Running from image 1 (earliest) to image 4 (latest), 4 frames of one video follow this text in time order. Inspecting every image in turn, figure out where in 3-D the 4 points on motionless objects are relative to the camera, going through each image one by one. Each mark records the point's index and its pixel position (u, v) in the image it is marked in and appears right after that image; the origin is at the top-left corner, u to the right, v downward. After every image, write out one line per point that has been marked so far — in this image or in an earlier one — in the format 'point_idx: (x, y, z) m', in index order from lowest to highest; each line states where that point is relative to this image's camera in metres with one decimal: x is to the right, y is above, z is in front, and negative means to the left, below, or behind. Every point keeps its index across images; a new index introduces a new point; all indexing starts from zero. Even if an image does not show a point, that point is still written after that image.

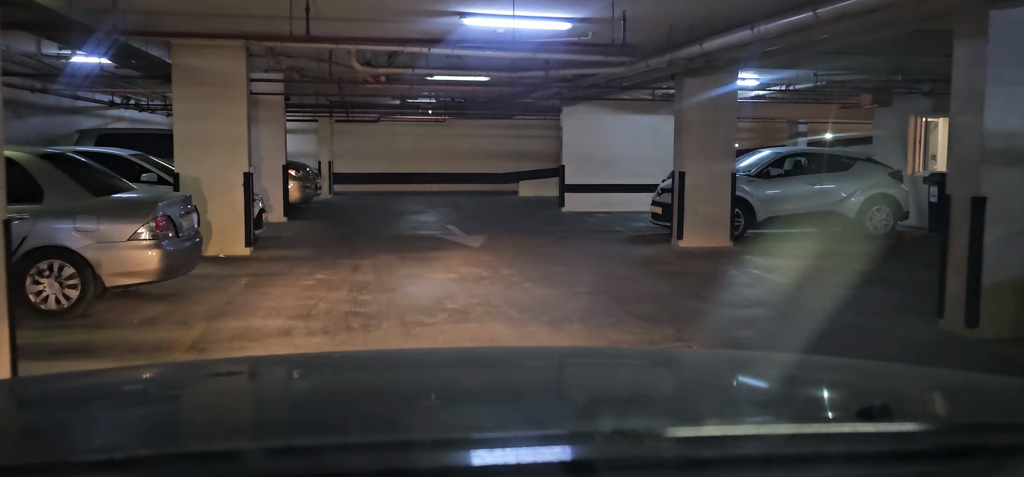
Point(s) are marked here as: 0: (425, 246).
0: (-1.4, -0.2, +11.9) m
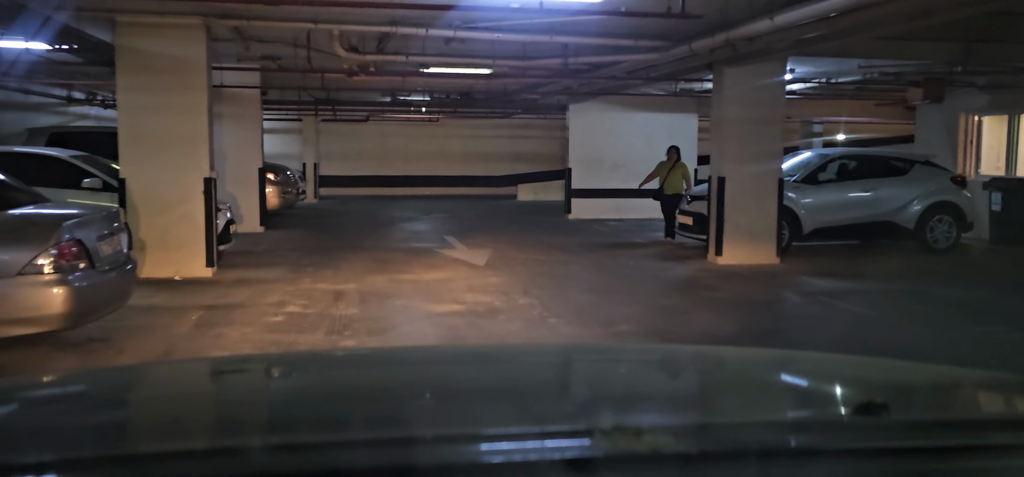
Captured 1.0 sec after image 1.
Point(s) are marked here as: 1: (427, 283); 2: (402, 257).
0: (-1.4, -0.3, +11.1) m
1: (-1.1, -0.5, +10.2) m
2: (-1.7, -0.3, +11.6) m
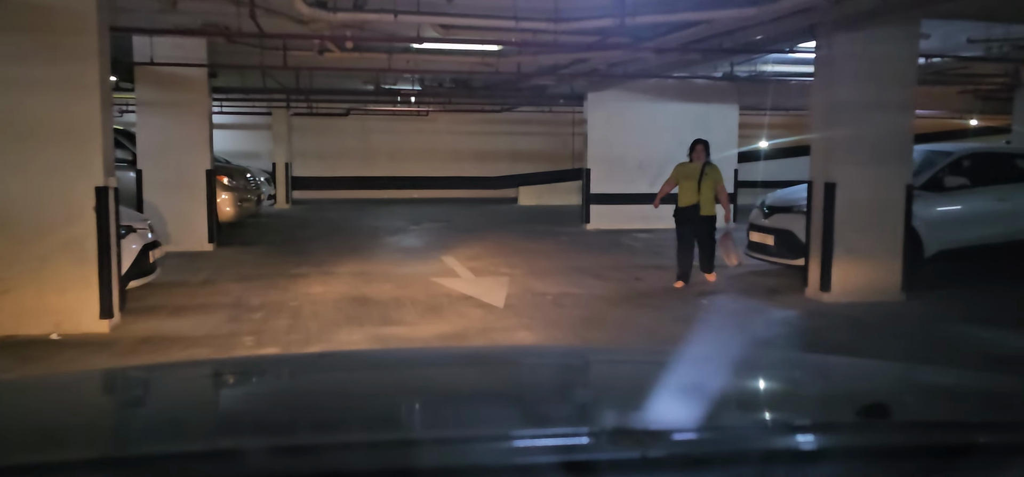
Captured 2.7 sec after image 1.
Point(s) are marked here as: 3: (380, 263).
0: (-1.4, -0.4, +9.9) m
1: (-1.1, -0.6, +9.0) m
2: (-1.7, -0.4, +10.4) m
3: (-1.7, -0.3, +10.2) m
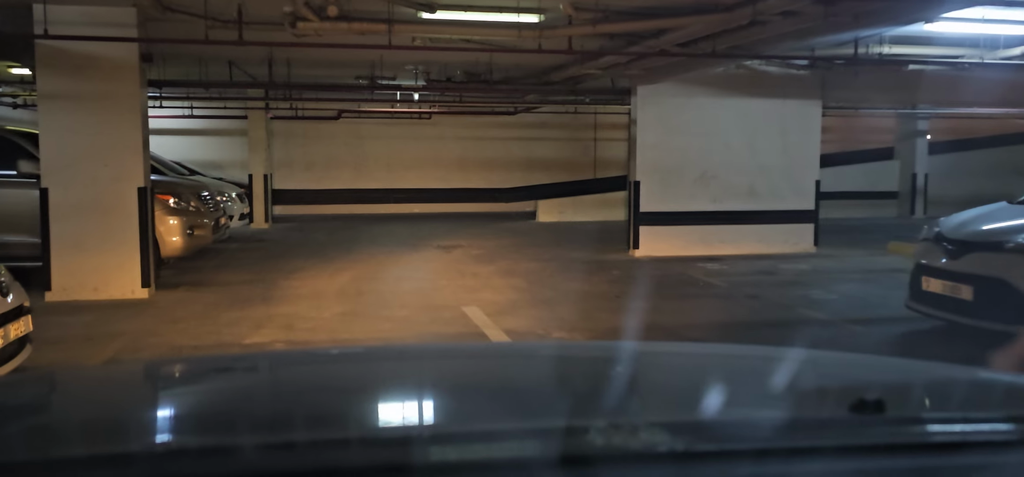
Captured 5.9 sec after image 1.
0: (-1.4, -0.9, +8.7) m
1: (-1.0, -1.0, +7.8) m
2: (-1.6, -0.9, +9.1) m
3: (-1.7, -0.8, +9.0) m
